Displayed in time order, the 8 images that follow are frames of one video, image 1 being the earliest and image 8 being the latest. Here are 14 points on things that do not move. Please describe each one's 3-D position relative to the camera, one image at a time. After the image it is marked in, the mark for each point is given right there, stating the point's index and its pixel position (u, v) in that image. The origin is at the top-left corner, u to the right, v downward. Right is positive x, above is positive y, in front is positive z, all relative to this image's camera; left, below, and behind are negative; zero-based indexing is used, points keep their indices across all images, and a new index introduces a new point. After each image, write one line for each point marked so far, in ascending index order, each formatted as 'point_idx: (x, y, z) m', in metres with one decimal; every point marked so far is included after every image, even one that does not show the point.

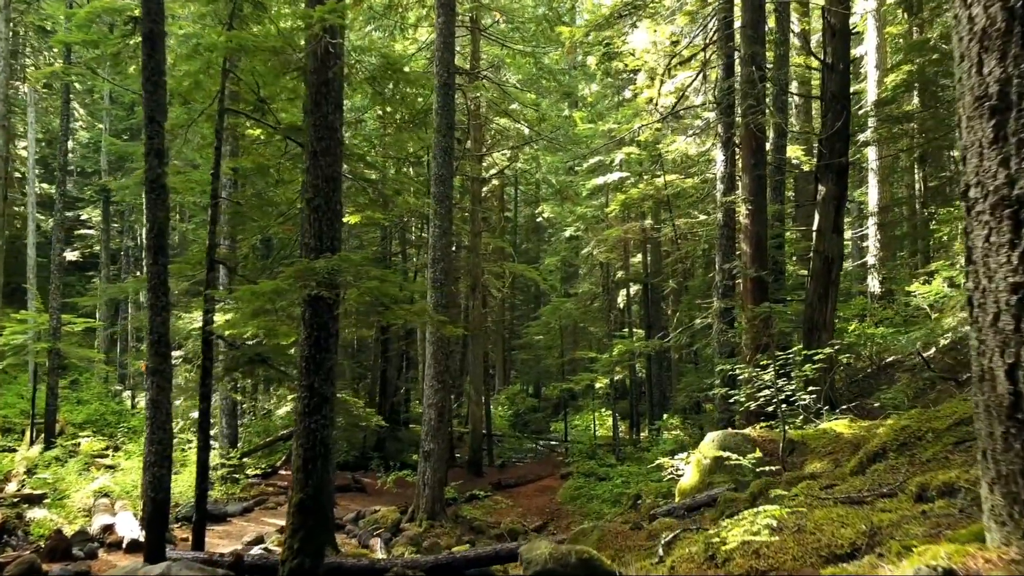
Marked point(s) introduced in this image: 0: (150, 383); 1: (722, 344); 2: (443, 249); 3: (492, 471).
0: (-3.3, -0.9, +7.0) m
1: (+3.0, -0.8, +11.1) m
2: (-1.1, +0.6, +12.5) m
3: (-0.5, -4.5, +19.2) m
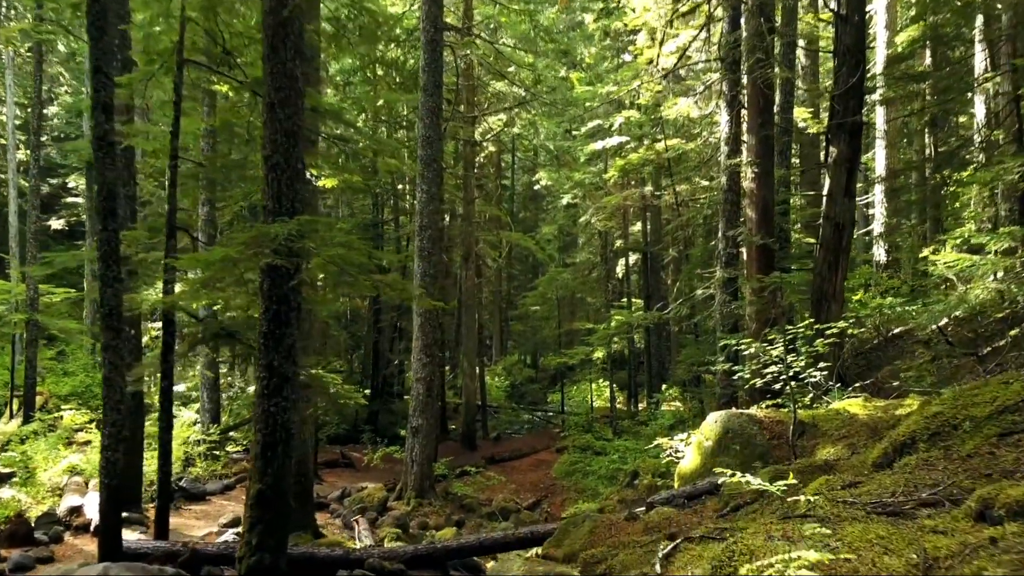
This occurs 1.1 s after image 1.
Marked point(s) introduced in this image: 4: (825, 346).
0: (-3.4, -0.6, +6.4) m
1: (+2.9, -0.4, +10.5) m
2: (-1.3, +1.1, +11.9) m
3: (-0.6, -3.8, +18.7) m
4: (+2.8, -0.5, +6.8) m
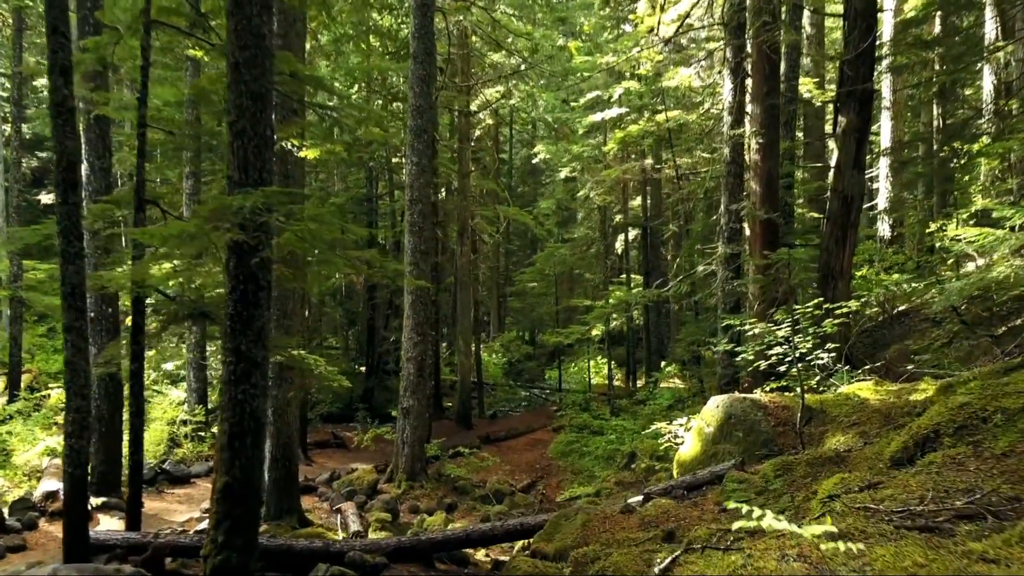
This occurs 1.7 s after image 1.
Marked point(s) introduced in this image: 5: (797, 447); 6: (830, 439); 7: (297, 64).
0: (-3.5, -0.4, +6.0) m
1: (+2.8, -0.1, +10.1) m
2: (-1.4, +1.5, +11.4) m
3: (-0.7, -3.2, +18.4) m
4: (+2.7, -0.3, +6.4) m
5: (+2.1, -1.2, +5.7) m
6: (+2.3, -1.1, +5.5) m
7: (-1.9, +2.0, +6.7) m
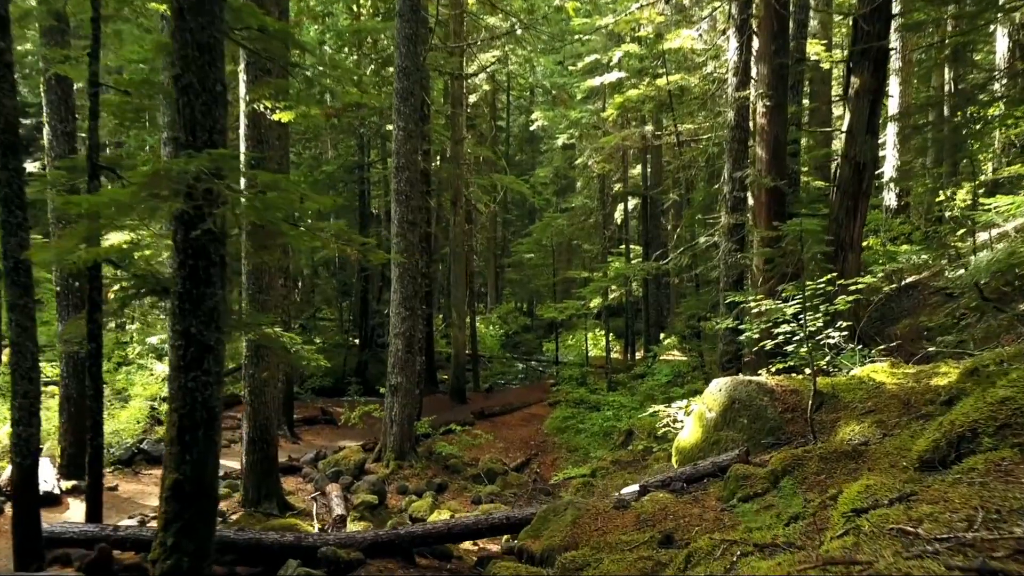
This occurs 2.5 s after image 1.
0: (-3.6, -0.2, +5.5) m
1: (+2.7, +0.3, +9.6) m
2: (-1.5, +1.9, +10.8) m
3: (-0.8, -2.5, +18.0) m
4: (+2.6, -0.1, +5.9) m
5: (+2.0, -1.0, +5.3) m
6: (+2.2, -0.9, +5.0) m
7: (-2.0, +2.2, +6.1) m
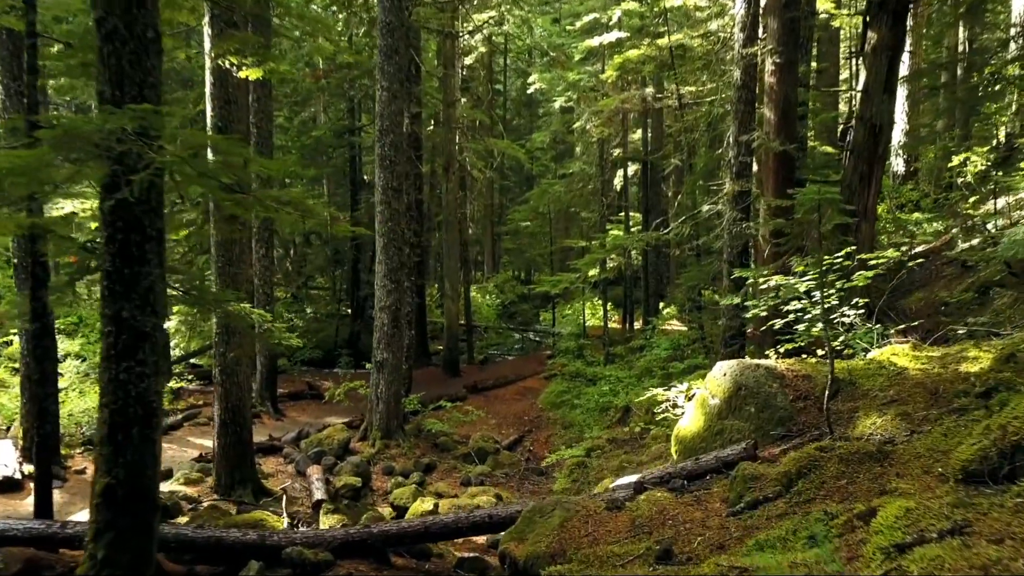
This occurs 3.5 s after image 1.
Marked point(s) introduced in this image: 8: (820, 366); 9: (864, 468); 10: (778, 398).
0: (-3.7, -0.1, +4.9) m
1: (+2.6, +0.6, +9.0) m
2: (-1.6, +2.2, +10.2) m
3: (-0.9, -1.8, +17.6) m
4: (+2.5, +0.1, +5.4) m
5: (+1.9, -0.9, +4.8) m
6: (+2.0, -0.8, +4.5) m
7: (-2.1, +2.4, +5.5) m
8: (+2.1, -0.5, +5.4) m
9: (+1.7, -0.9, +3.7) m
10: (+1.8, -0.7, +5.1) m
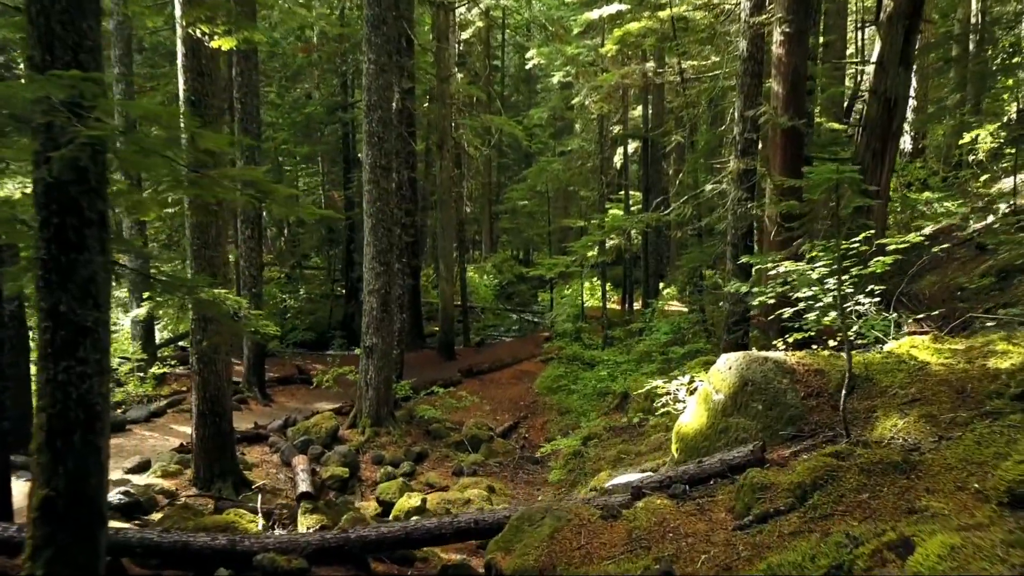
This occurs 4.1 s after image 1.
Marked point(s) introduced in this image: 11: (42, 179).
0: (-3.8, 0.0, +4.5) m
1: (+2.5, +0.8, +8.6) m
2: (-1.6, +2.5, +9.7) m
3: (-1.0, -1.4, +17.2) m
4: (+2.4, +0.1, +5.0) m
5: (+1.8, -0.8, +4.4) m
6: (+2.0, -0.7, +4.1) m
7: (-2.2, +2.4, +5.0) m
8: (+2.1, -0.5, +5.0) m
9: (+1.6, -0.8, +3.4) m
10: (+1.7, -0.6, +4.7) m
11: (-2.0, +0.5, +3.3) m
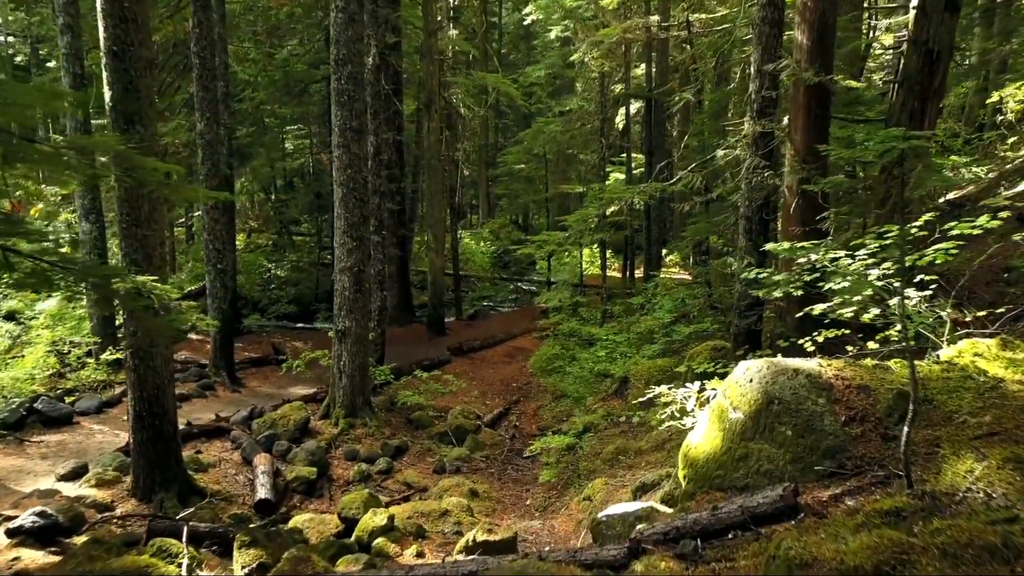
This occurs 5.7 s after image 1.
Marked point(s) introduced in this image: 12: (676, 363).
0: (-3.9, 0.0, +3.6) m
1: (+2.4, +1.0, +7.6) m
2: (-1.8, +2.7, +8.6) m
3: (-1.1, -0.8, +16.3) m
4: (+2.3, +0.2, +4.0) m
5: (+1.7, -0.8, +3.5) m
6: (+1.8, -0.7, +3.1) m
7: (-2.3, +2.5, +3.9) m
8: (+1.9, -0.4, +4.0) m
9: (+1.5, -0.9, +2.4) m
10: (+1.5, -0.6, +3.7) m
11: (-2.2, +0.4, +2.3) m
12: (+2.0, -0.9, +9.4) m
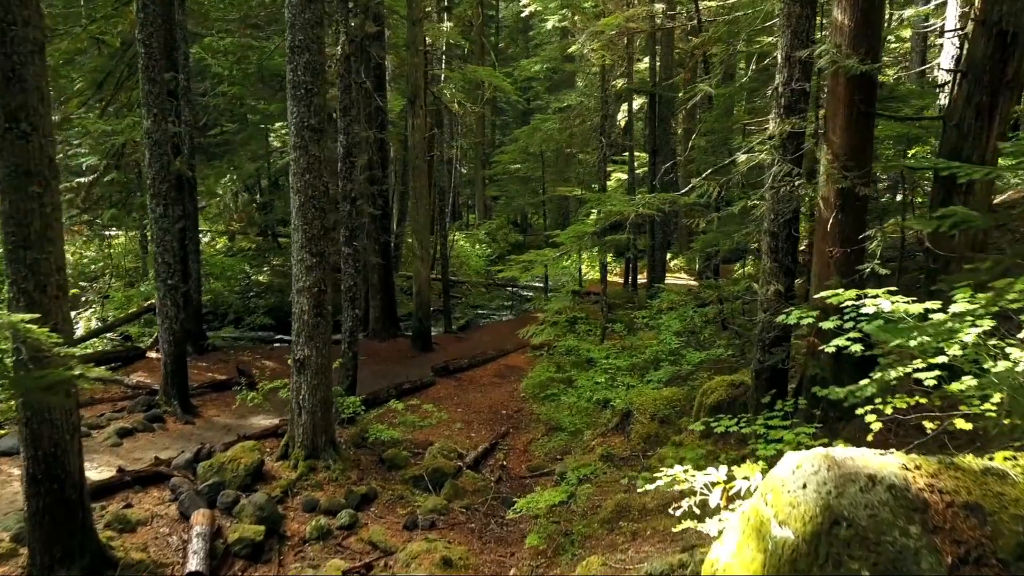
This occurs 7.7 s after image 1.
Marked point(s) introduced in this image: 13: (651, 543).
0: (-4.1, -0.3, +2.4) m
1: (+2.2, +0.7, +6.4) m
2: (-1.9, +2.5, +7.4) m
3: (-1.3, -1.0, +15.1) m
4: (+2.1, -0.1, +2.8) m
5: (+1.5, -1.1, +2.3) m
6: (+1.6, -1.0, +2.0) m
7: (-2.5, +2.2, +2.7) m
8: (+1.8, -0.7, +2.8) m
9: (+1.3, -1.2, +1.2) m
10: (+1.4, -0.9, +2.6) m
11: (-2.4, +0.2, +1.1) m
12: (+1.9, -1.2, +8.3) m
13: (+1.0, -1.8, +5.5) m
